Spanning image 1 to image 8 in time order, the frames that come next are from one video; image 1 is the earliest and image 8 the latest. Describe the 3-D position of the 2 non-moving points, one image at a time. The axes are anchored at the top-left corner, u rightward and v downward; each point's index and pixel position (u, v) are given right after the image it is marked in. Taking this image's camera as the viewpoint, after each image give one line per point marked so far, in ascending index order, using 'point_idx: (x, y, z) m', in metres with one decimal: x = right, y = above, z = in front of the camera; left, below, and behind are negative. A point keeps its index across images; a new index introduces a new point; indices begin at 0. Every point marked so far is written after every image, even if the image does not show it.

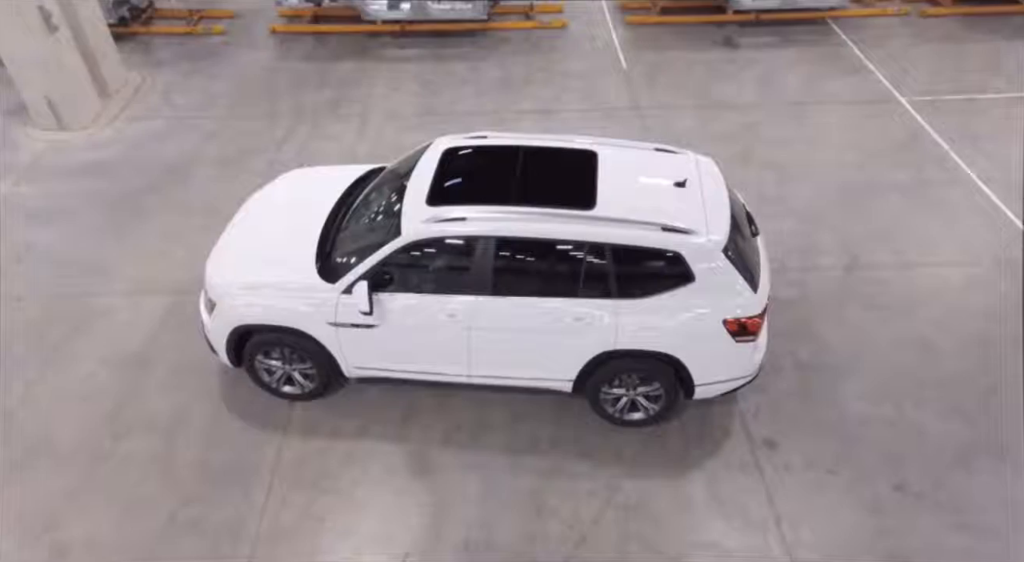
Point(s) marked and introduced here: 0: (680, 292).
0: (+1.0, -0.1, +4.2) m
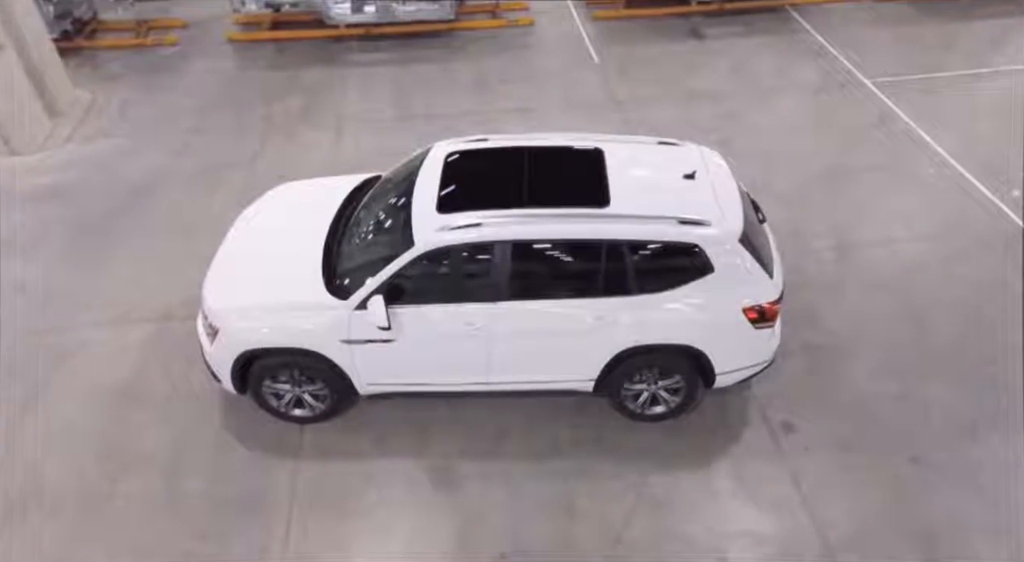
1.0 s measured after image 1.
0: (+1.1, 0.0, +4.2) m
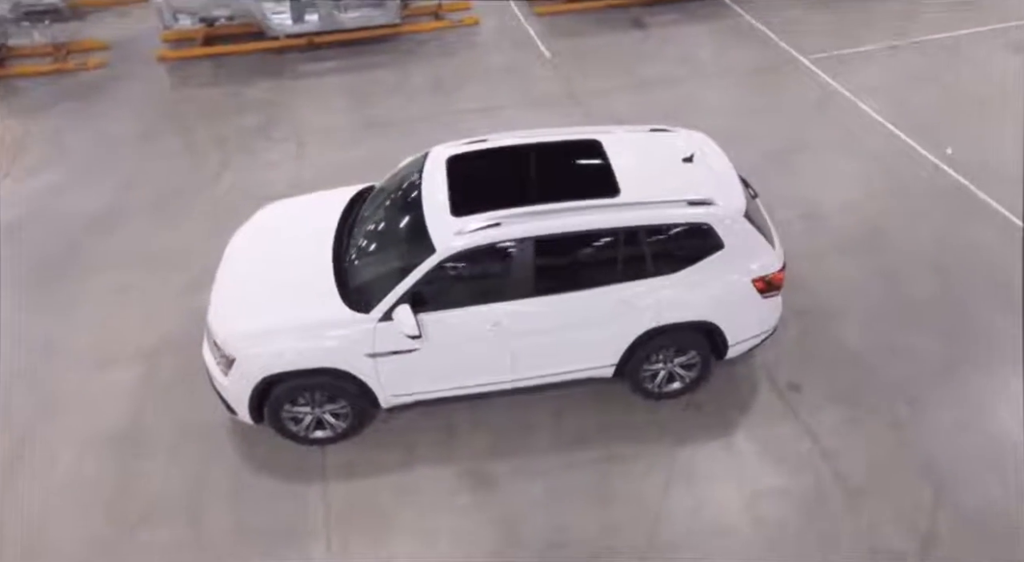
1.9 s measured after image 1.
0: (+1.3, +0.1, +4.4) m
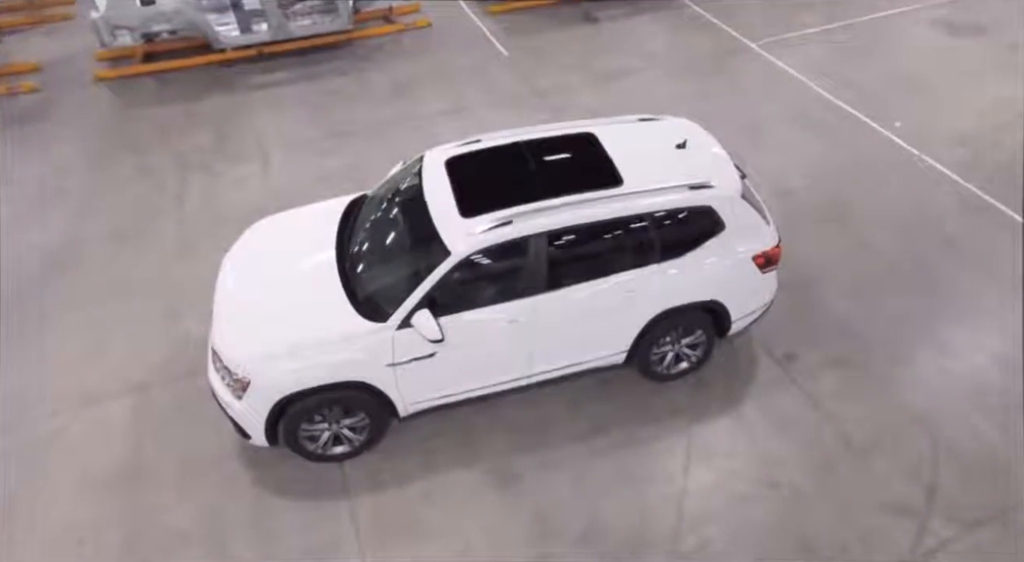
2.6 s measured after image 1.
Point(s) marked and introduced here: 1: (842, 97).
0: (+1.3, +0.2, +4.6) m
1: (+3.5, +1.9, +7.4) m
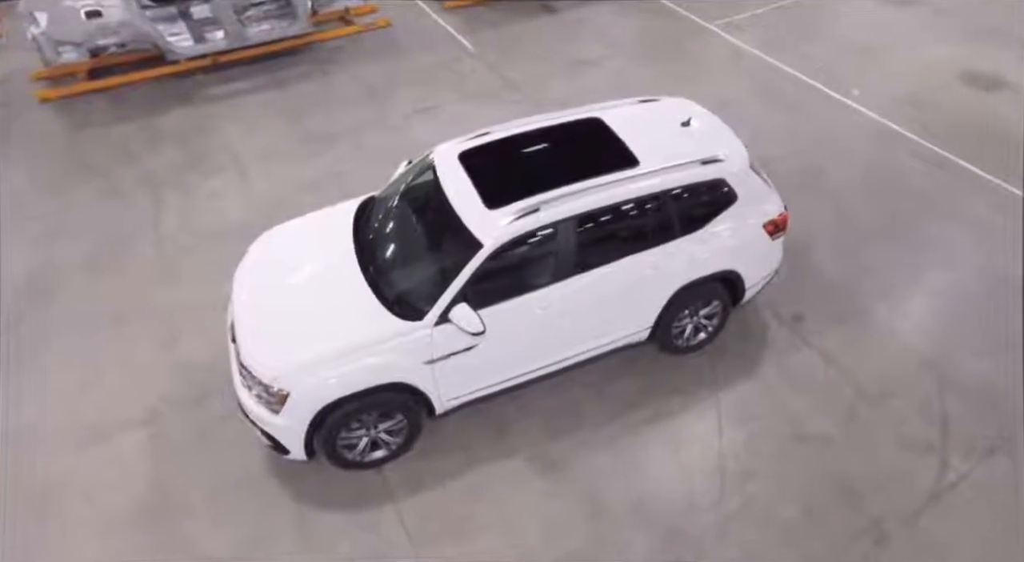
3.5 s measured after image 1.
0: (+1.5, +0.4, +4.8) m
1: (+3.2, +2.3, +7.8) m
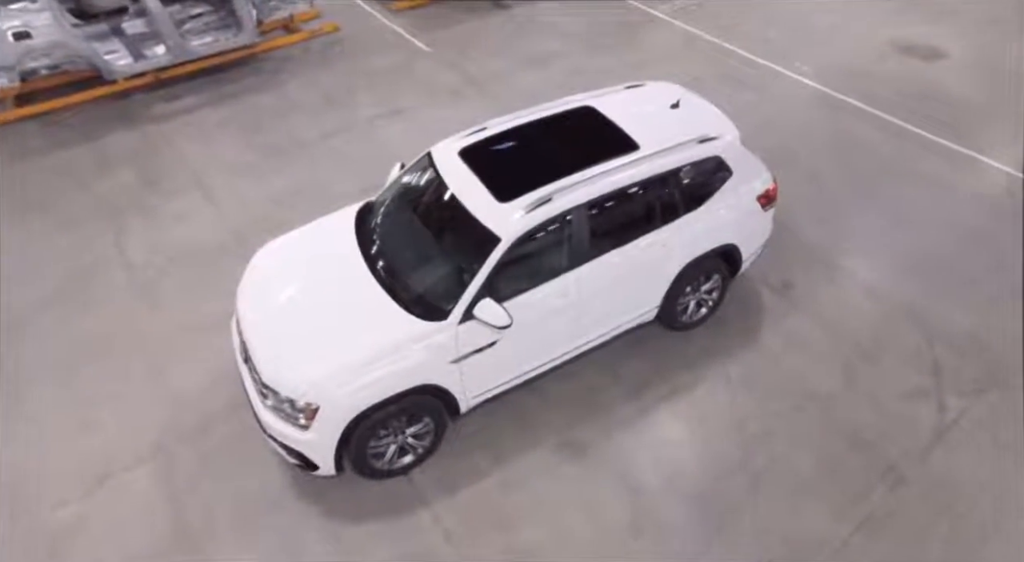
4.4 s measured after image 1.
0: (+1.5, +0.6, +4.9) m
1: (+2.7, +2.6, +8.1) m
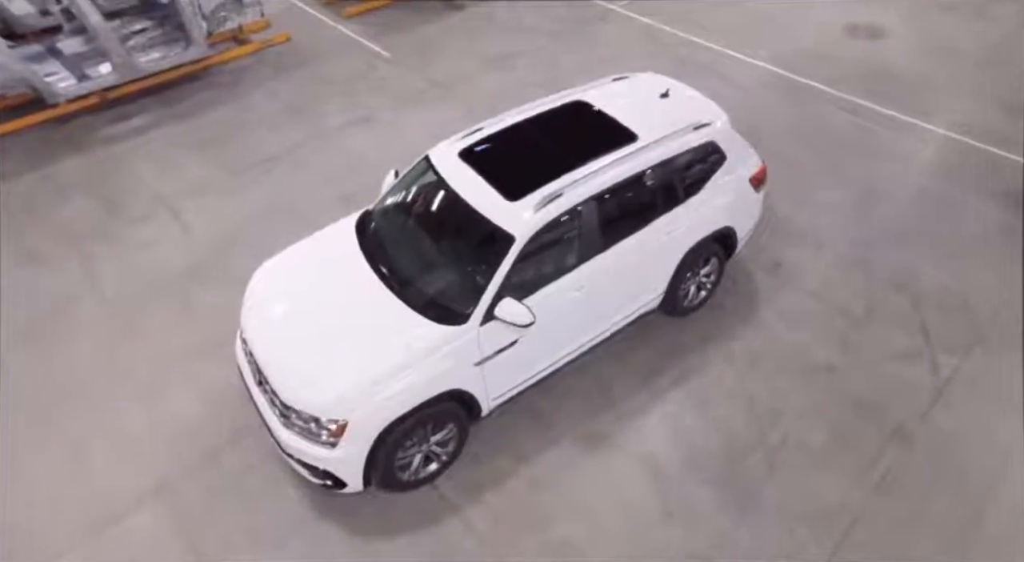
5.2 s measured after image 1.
0: (+1.5, +0.8, +5.0) m
1: (+2.2, +2.8, +8.3) m
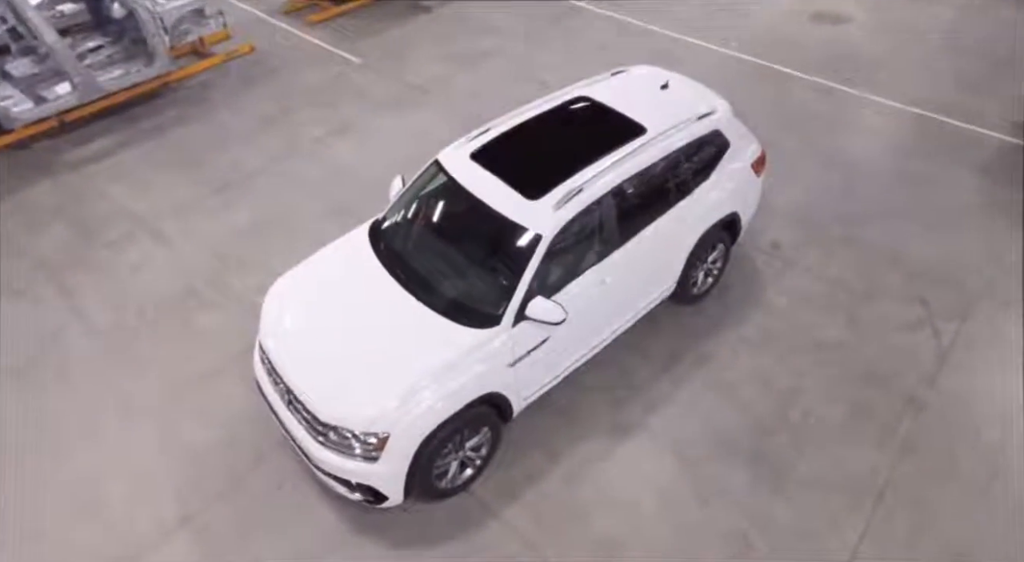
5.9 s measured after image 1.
0: (+1.5, +0.9, +5.1) m
1: (+1.8, +2.9, +8.4) m
